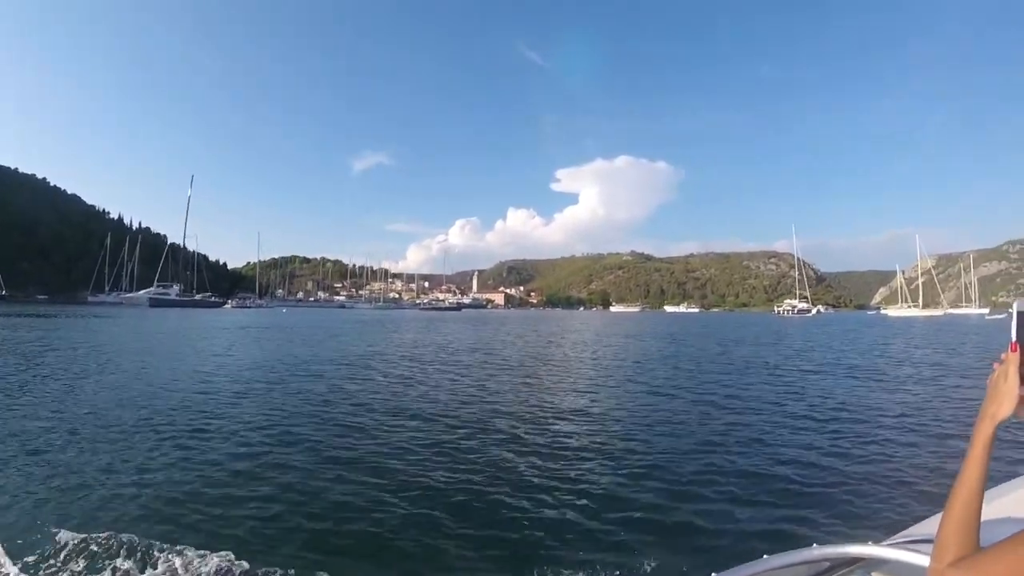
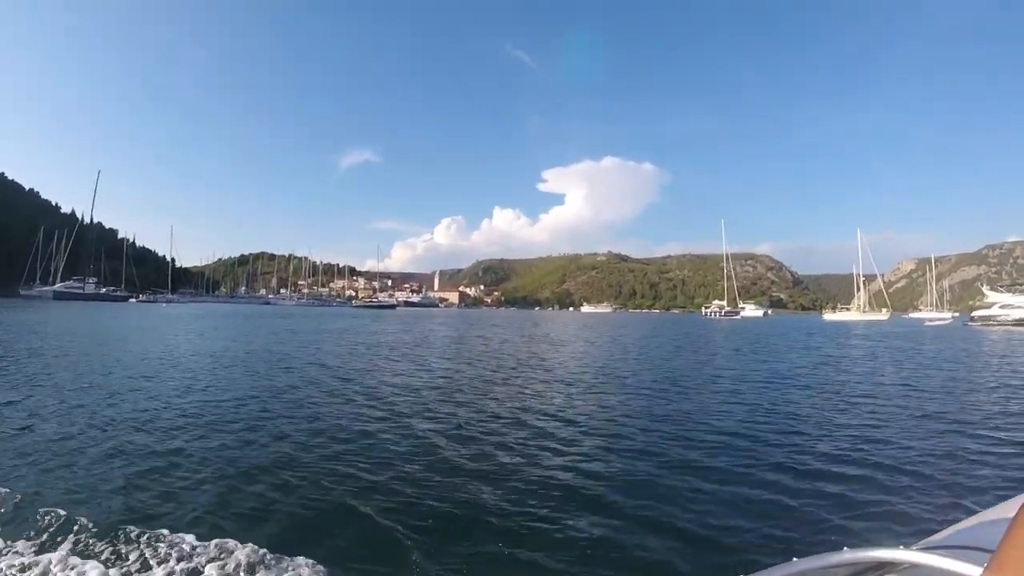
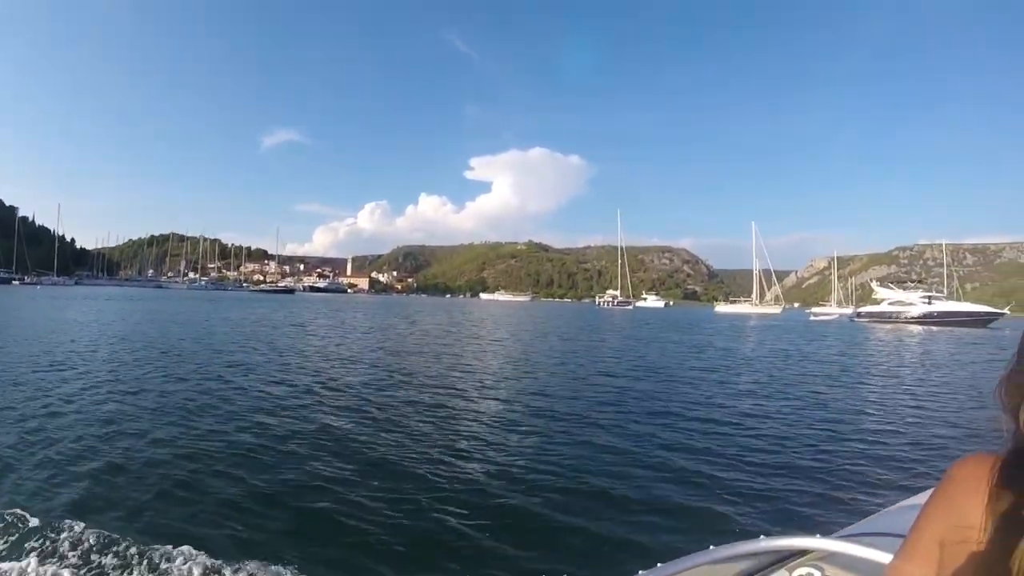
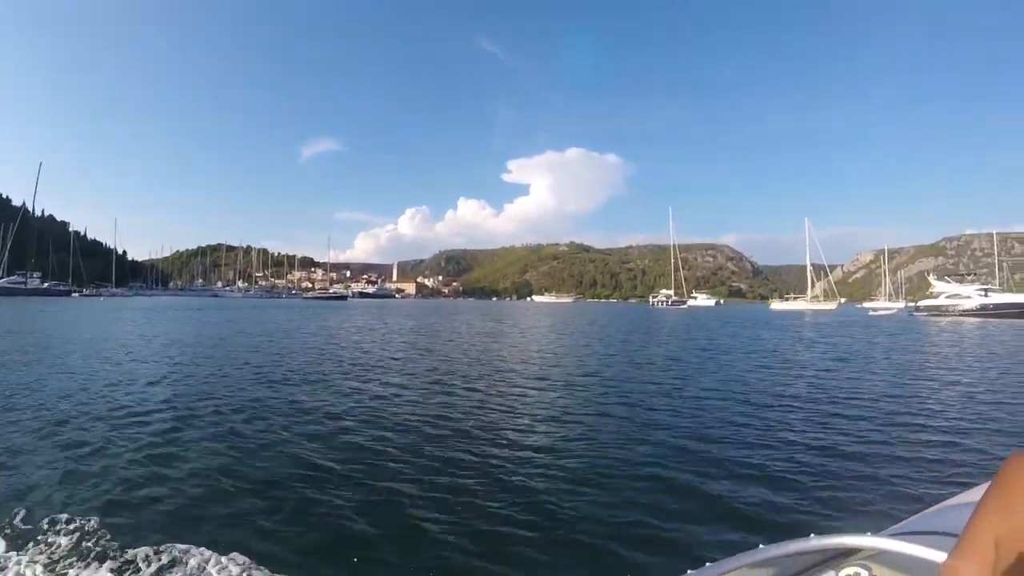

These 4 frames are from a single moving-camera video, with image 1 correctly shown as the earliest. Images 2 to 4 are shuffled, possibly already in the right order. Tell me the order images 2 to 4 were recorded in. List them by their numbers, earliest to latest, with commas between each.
2, 4, 3
